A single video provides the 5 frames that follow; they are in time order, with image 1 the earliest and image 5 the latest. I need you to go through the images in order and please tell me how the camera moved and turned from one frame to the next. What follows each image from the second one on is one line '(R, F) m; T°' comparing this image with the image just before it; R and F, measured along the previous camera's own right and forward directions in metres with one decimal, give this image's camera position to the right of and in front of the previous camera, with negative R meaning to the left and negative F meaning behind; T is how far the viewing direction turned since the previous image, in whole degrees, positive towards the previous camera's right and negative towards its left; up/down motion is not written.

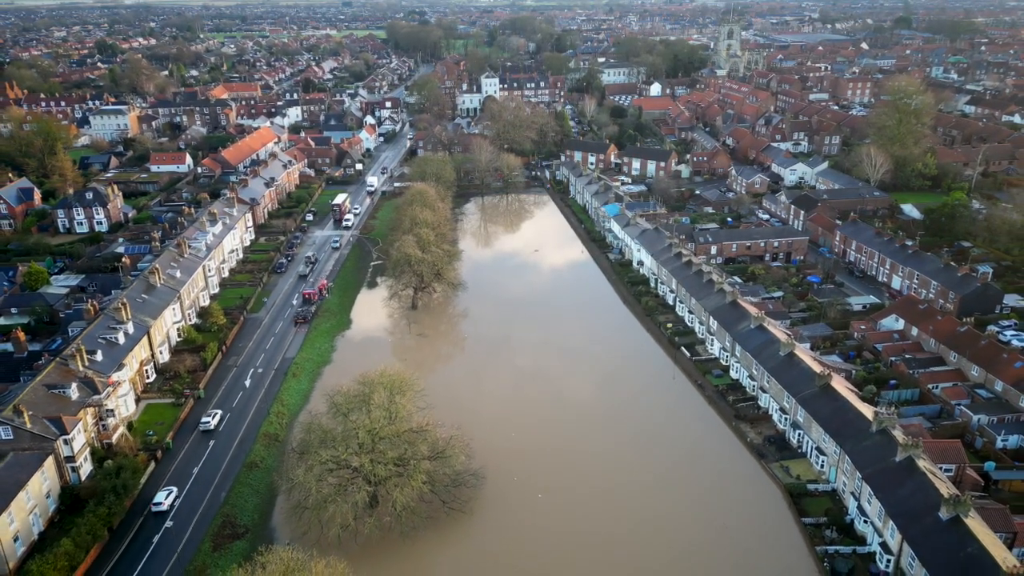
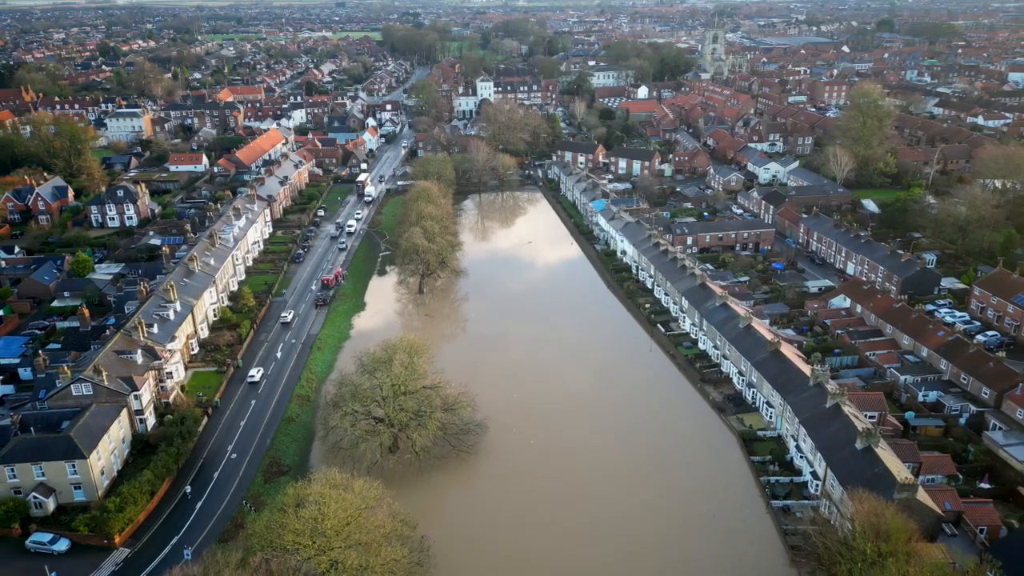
(-0.2, -5.0) m; +1°
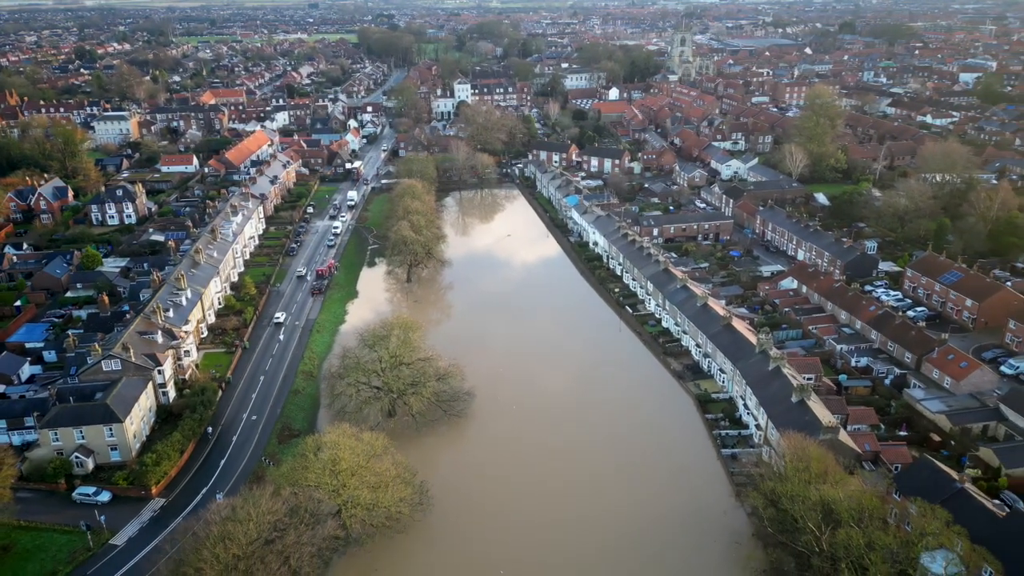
(-0.3, -4.1) m; +2°
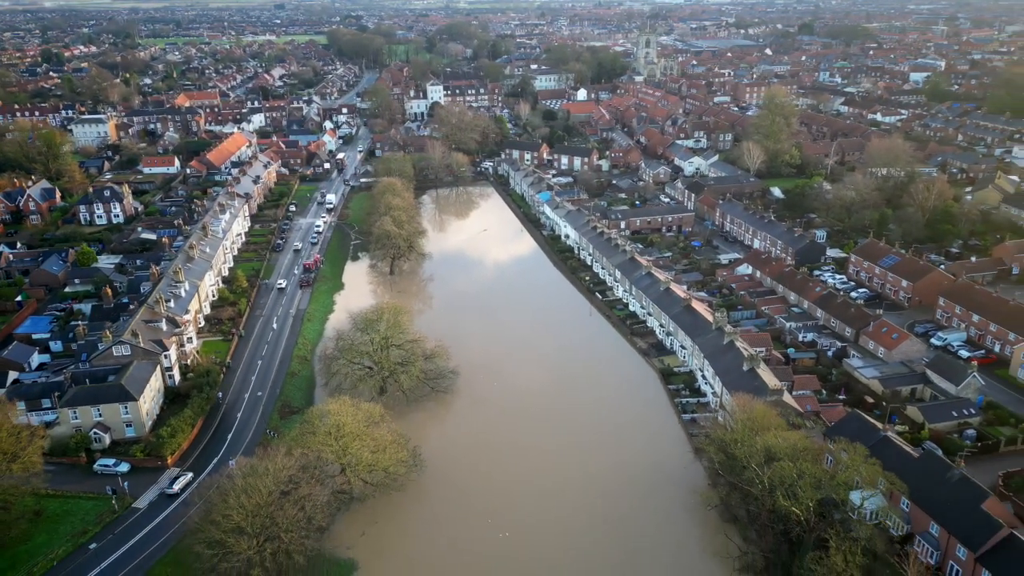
(-0.4, -3.3) m; +2°
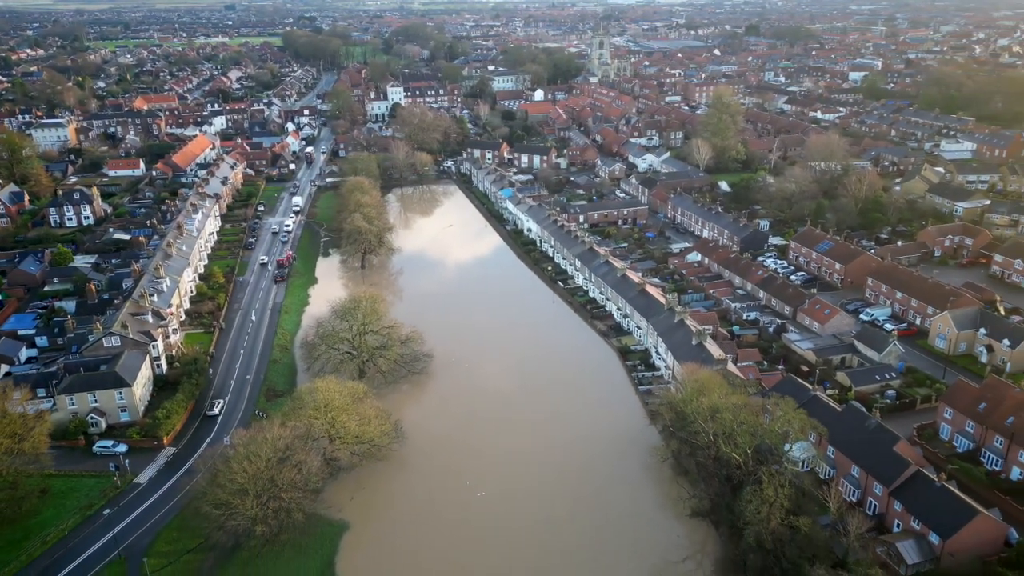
(-0.5, -3.1) m; +3°
